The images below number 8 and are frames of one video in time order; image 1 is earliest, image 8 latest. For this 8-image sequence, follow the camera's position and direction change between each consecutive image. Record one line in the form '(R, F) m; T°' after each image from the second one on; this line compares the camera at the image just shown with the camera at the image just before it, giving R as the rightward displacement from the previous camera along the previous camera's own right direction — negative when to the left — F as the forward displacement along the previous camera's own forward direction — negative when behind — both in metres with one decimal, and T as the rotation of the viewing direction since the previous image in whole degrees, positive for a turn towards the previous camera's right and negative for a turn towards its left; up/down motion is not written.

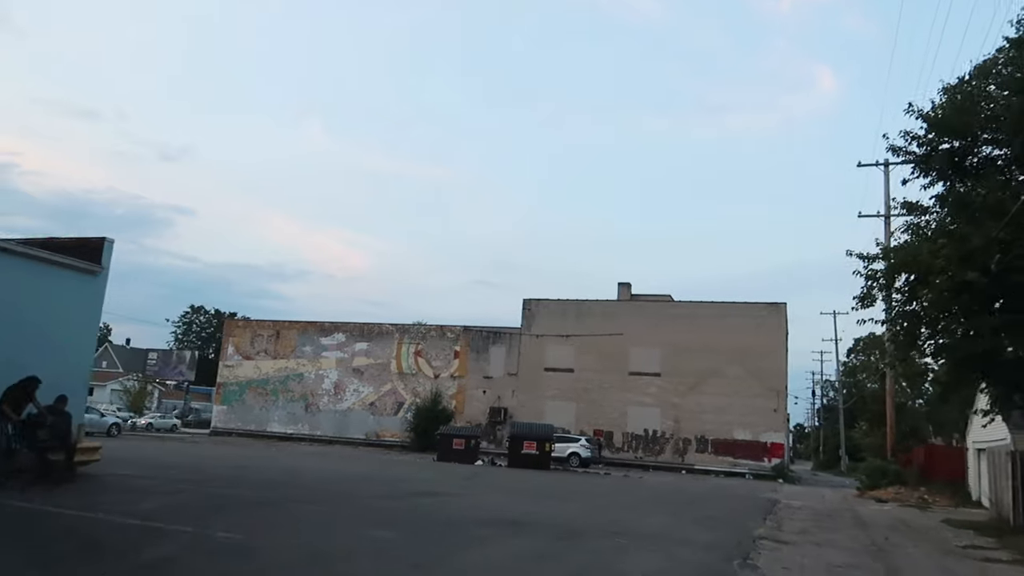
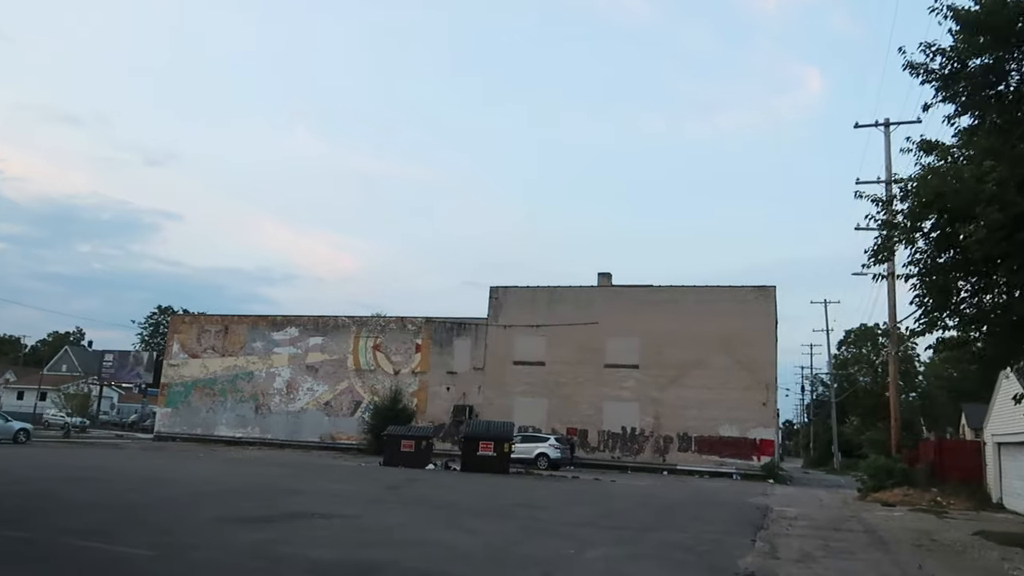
(+1.3, +4.0) m; +1°
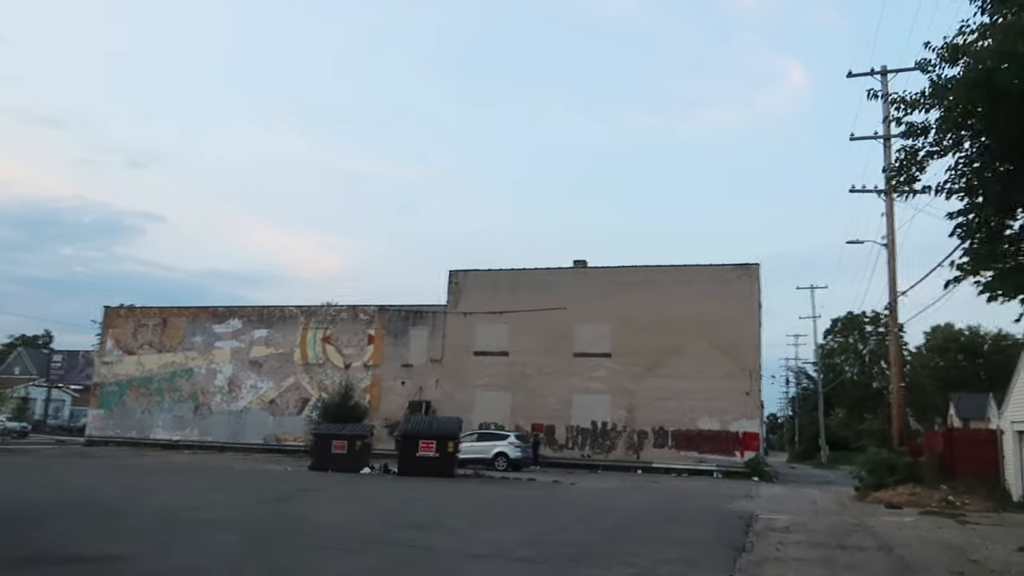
(+1.3, +3.9) m; +1°
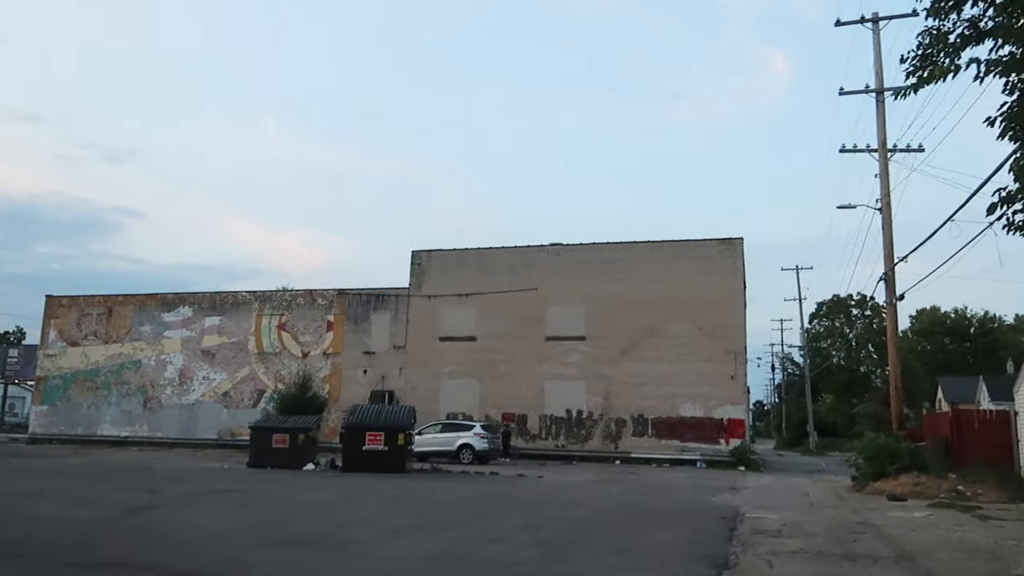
(+0.8, +2.7) m; +1°
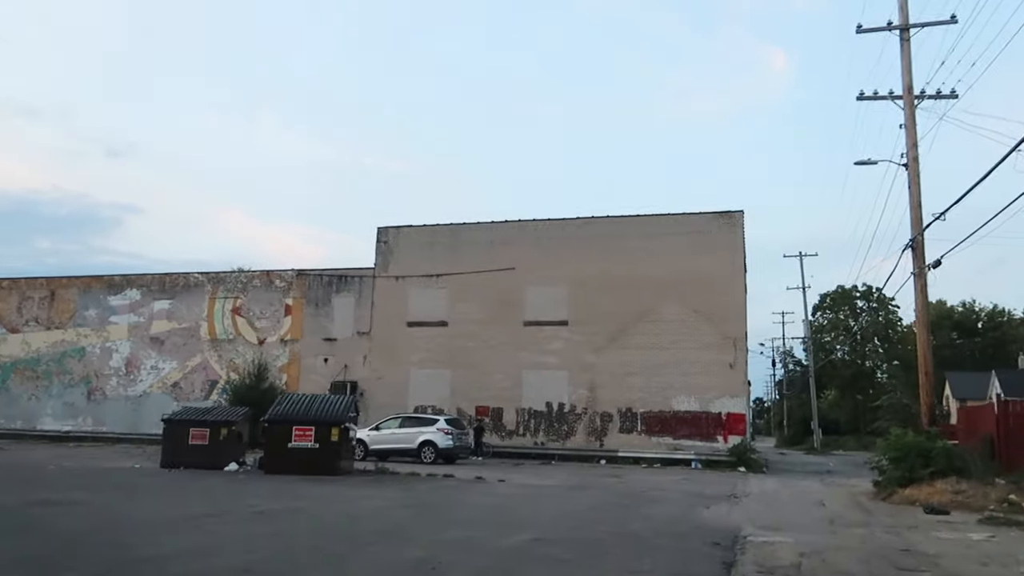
(+1.0, +3.6) m; 0°
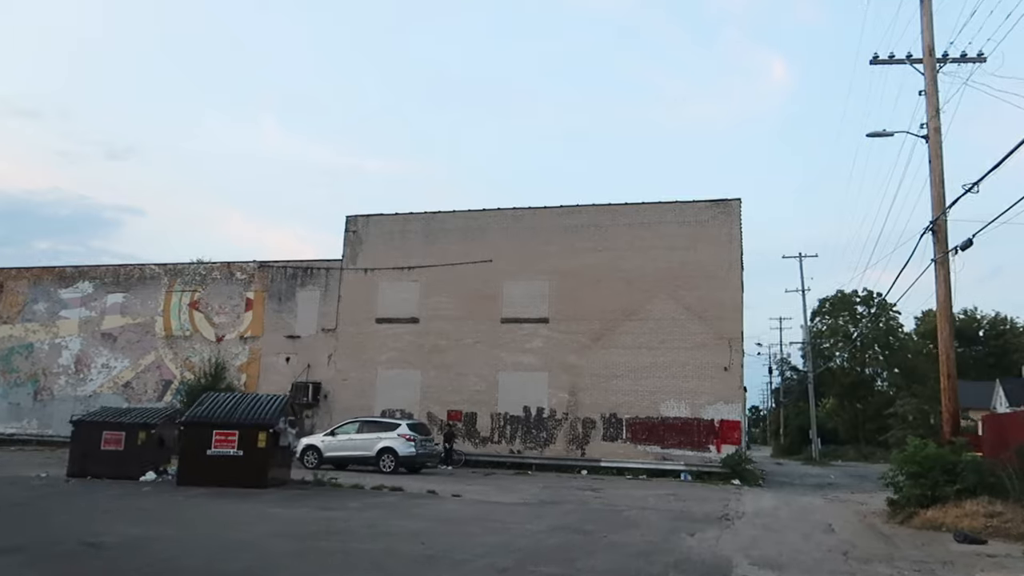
(+0.8, +2.5) m; 0°
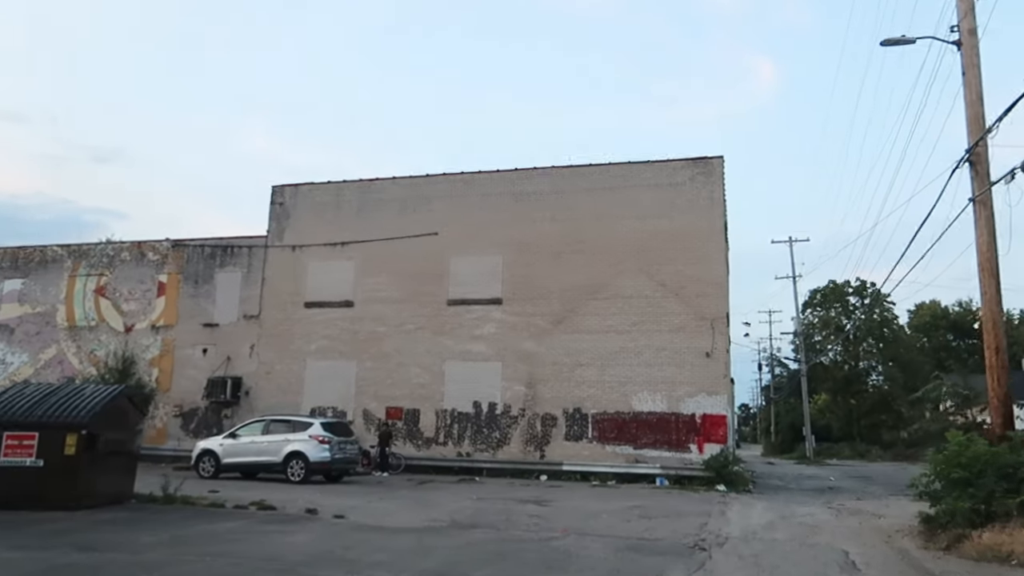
(+1.3, +4.1) m; +1°
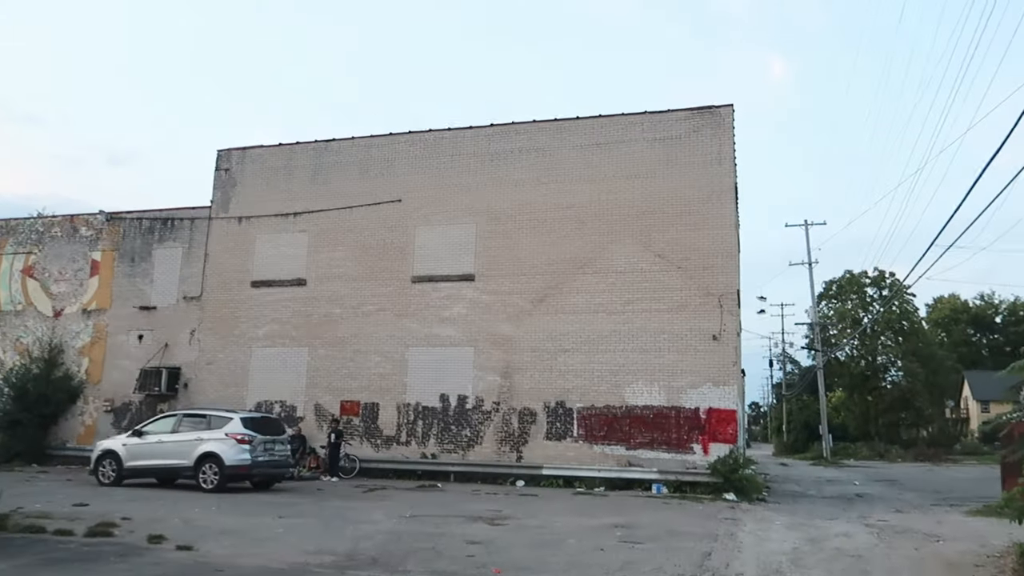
(+1.0, +3.5) m; -1°
